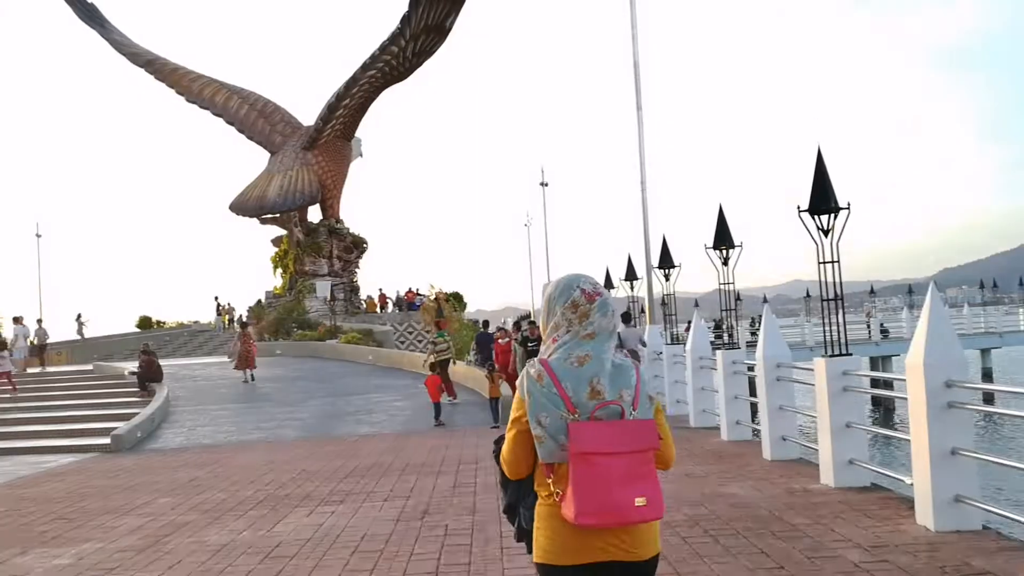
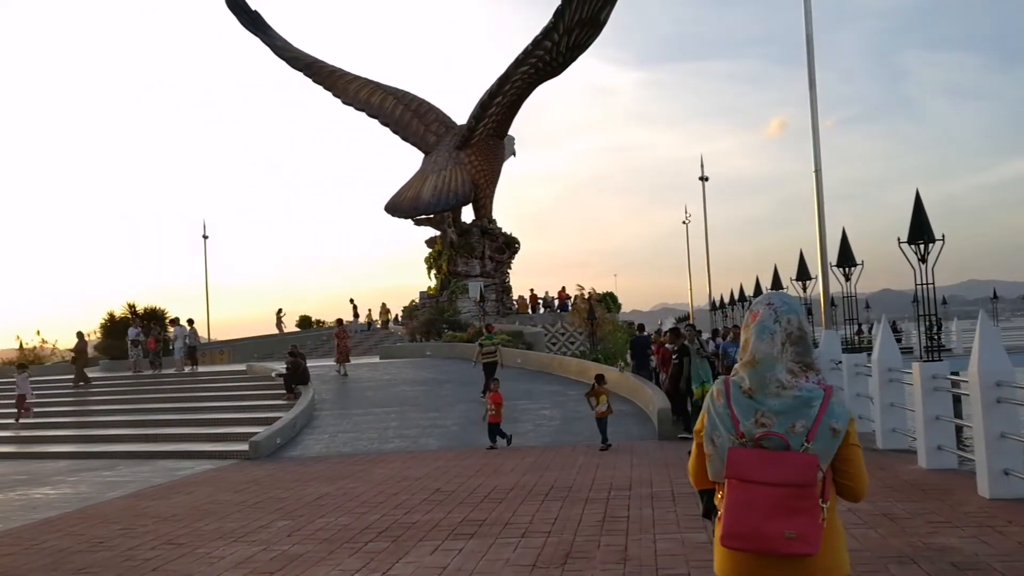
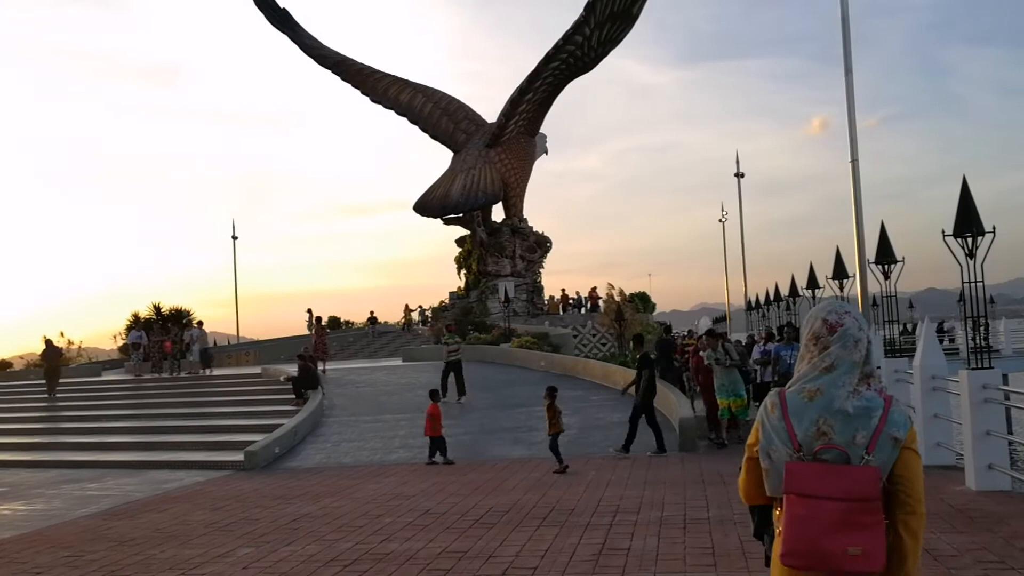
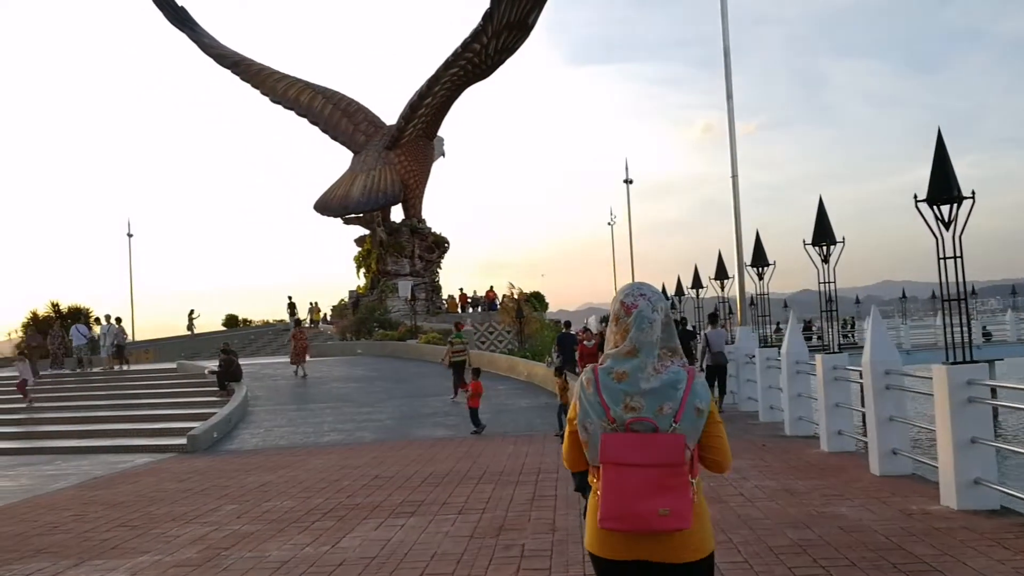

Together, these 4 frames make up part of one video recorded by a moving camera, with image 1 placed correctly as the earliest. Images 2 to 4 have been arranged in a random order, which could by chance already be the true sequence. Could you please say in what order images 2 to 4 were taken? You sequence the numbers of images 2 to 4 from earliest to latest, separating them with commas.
4, 2, 3
